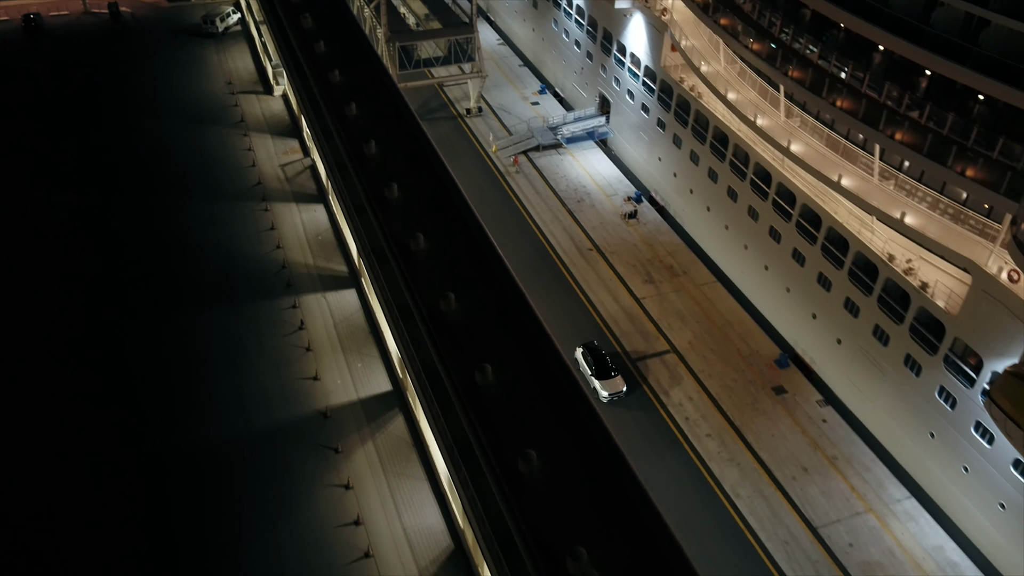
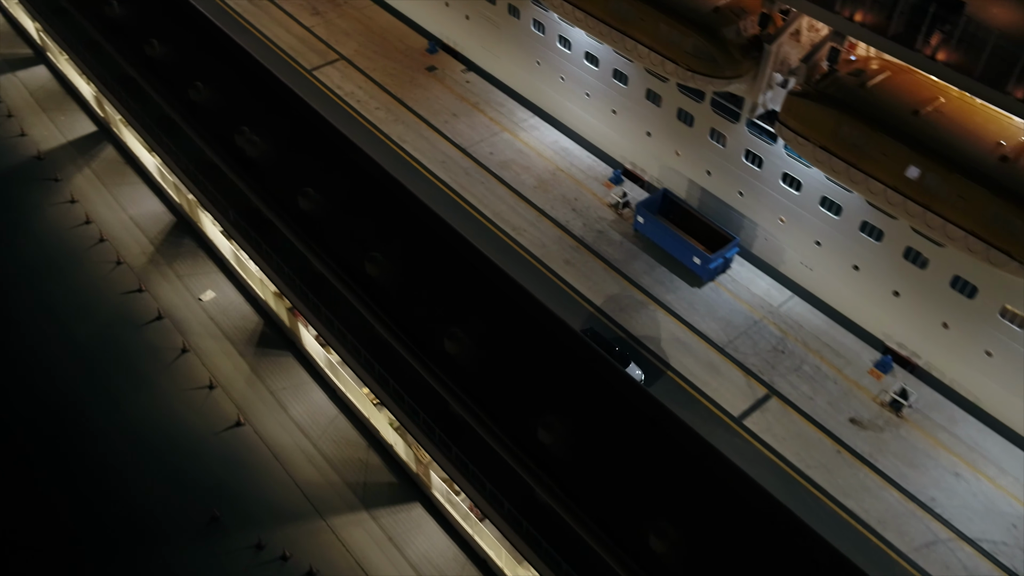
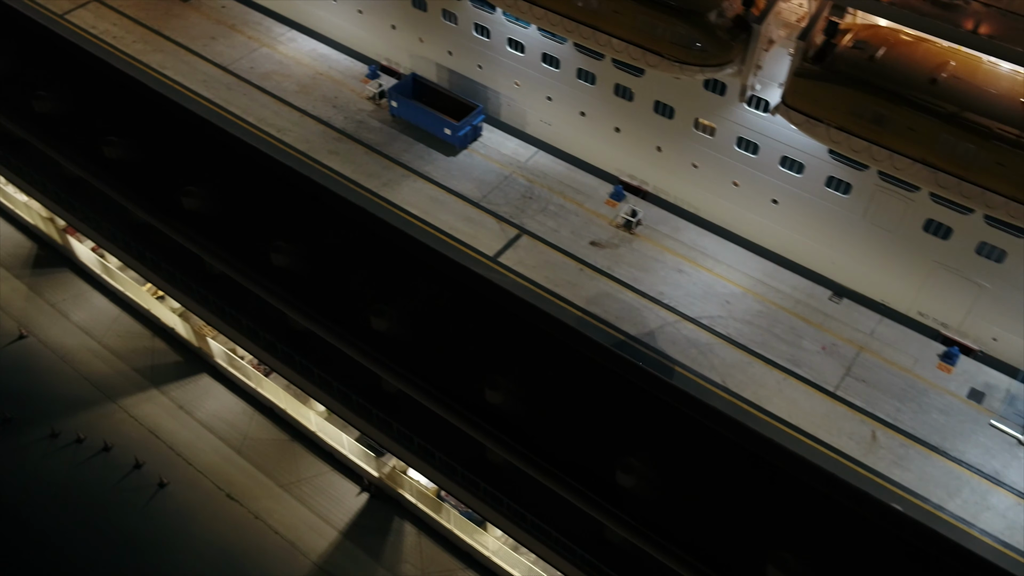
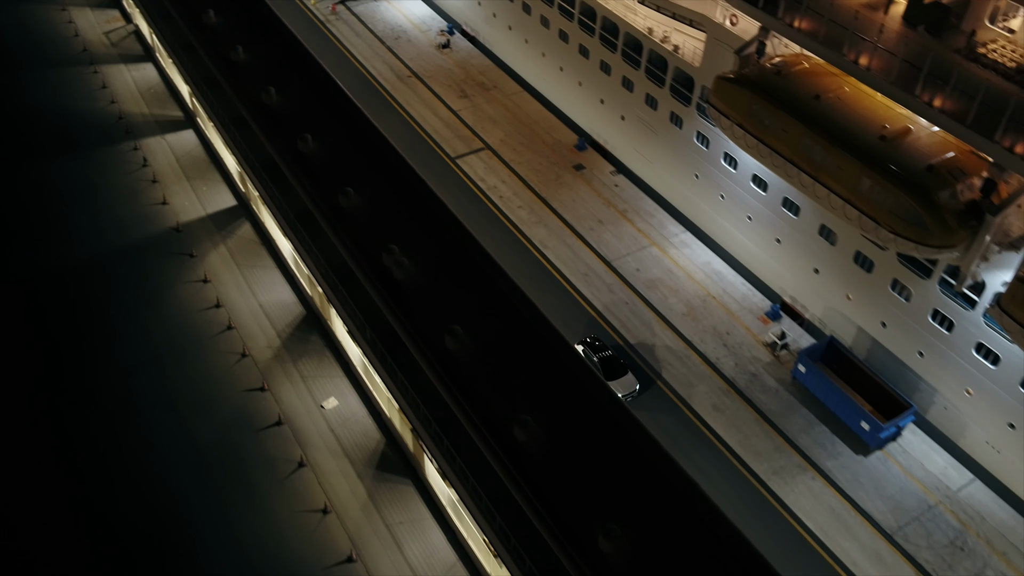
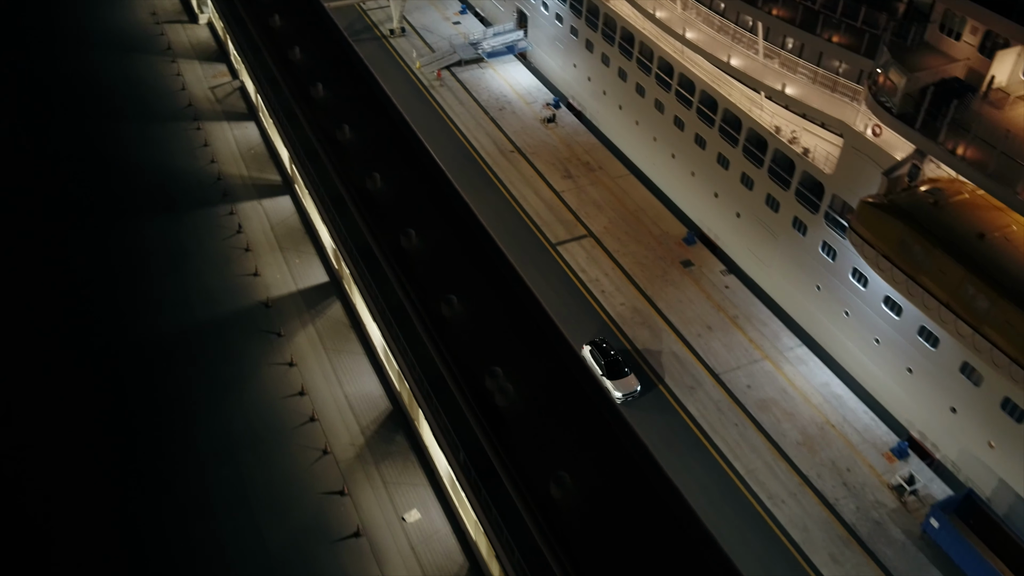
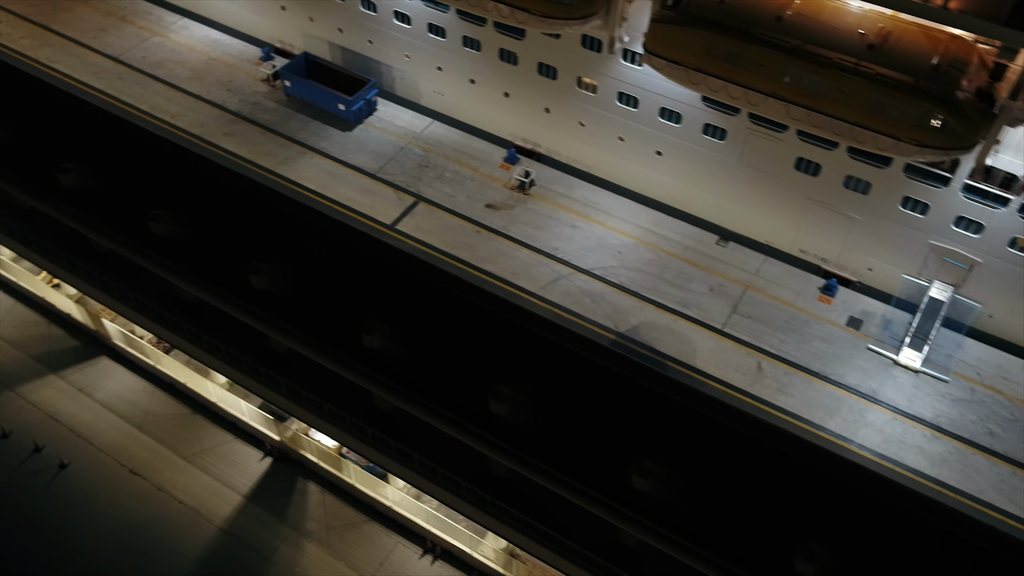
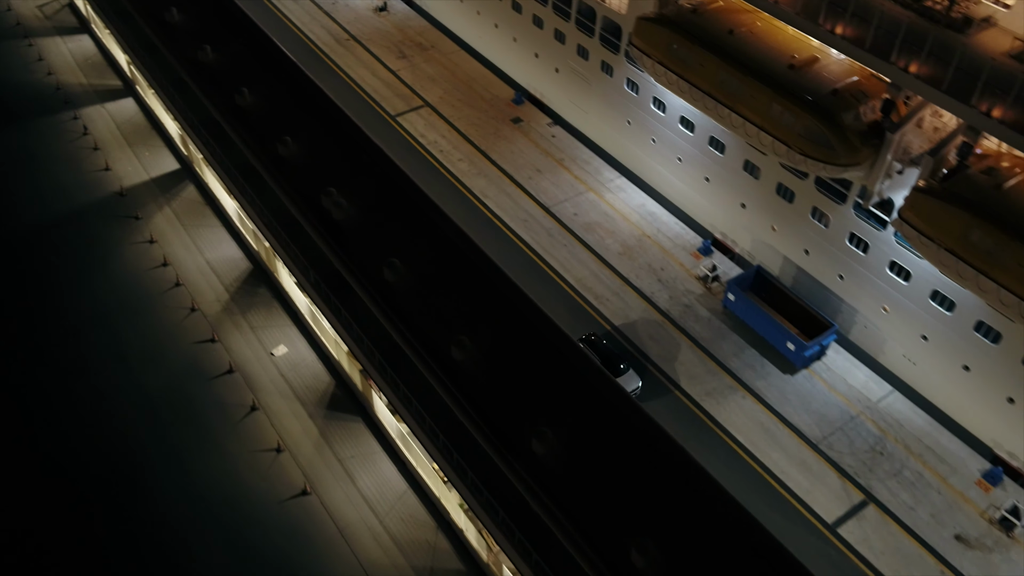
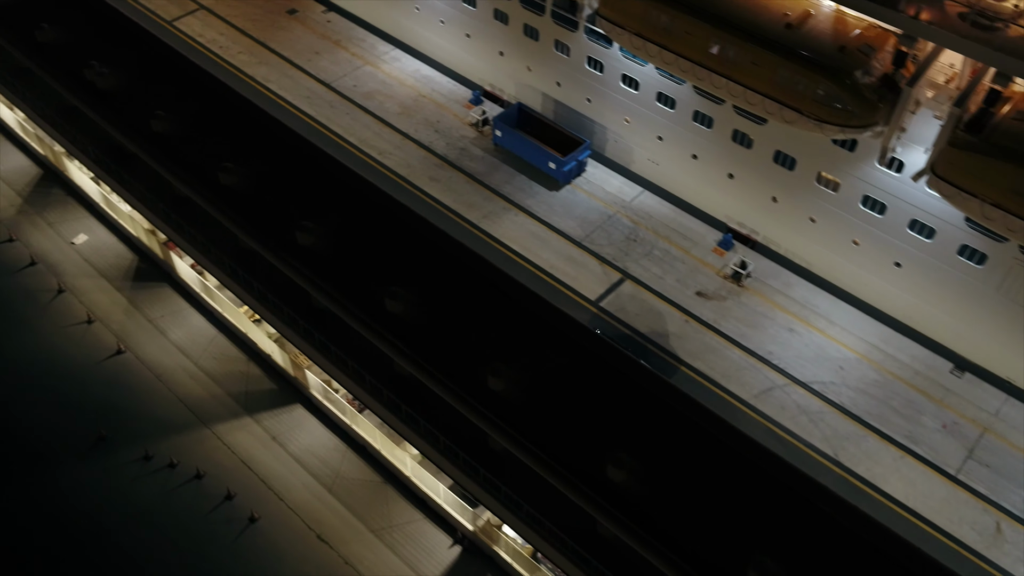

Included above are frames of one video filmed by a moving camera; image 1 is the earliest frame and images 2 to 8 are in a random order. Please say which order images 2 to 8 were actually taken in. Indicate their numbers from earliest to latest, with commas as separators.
5, 4, 7, 2, 8, 3, 6
